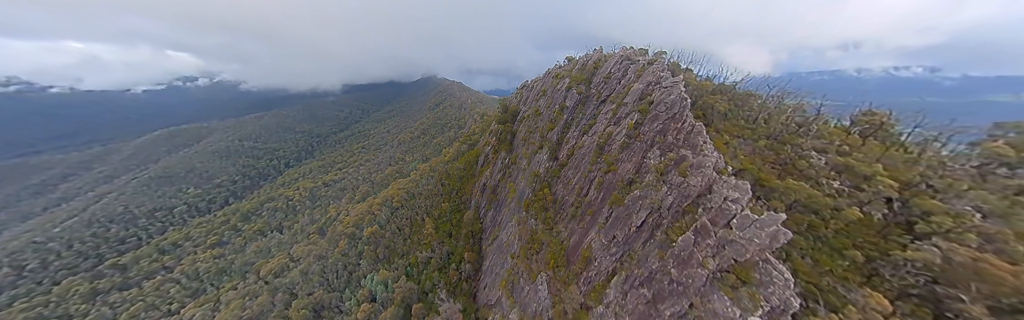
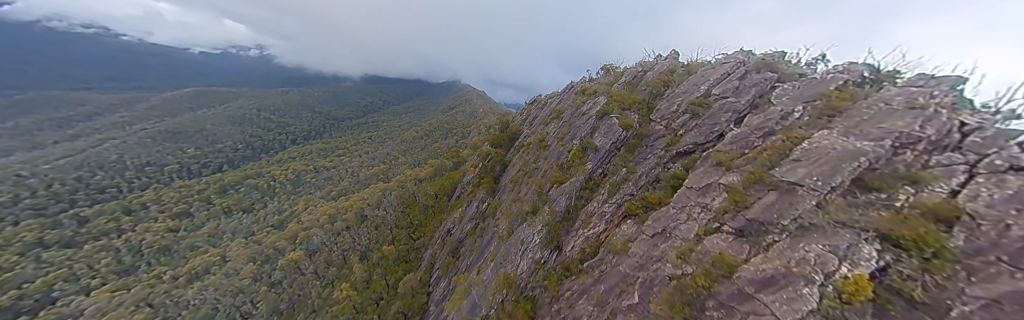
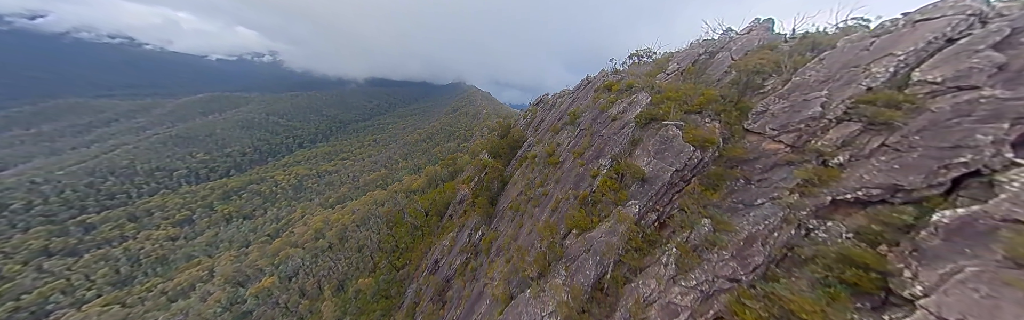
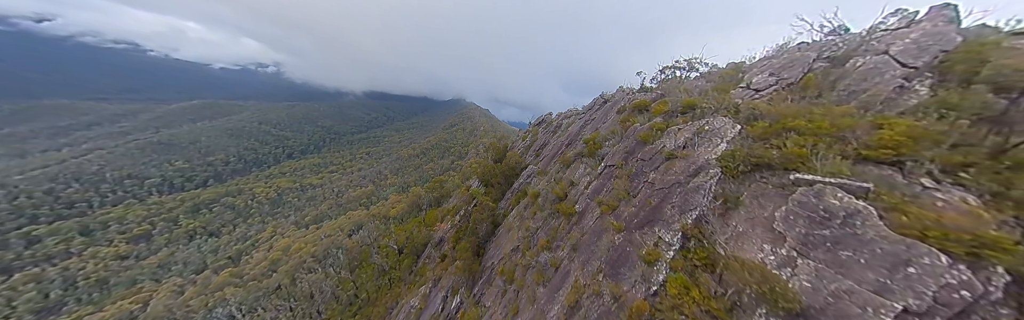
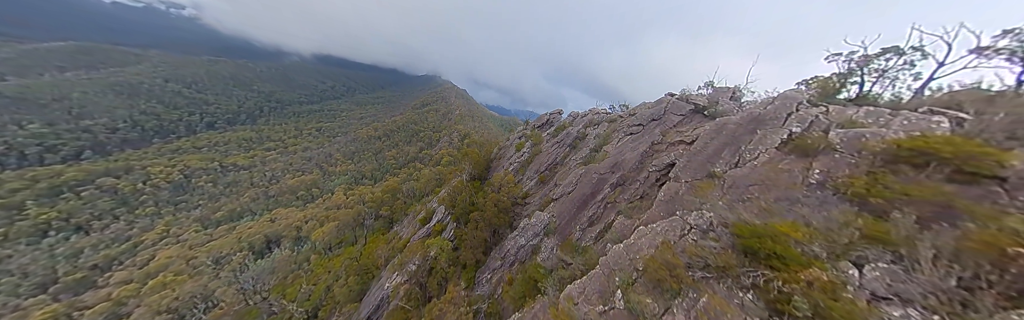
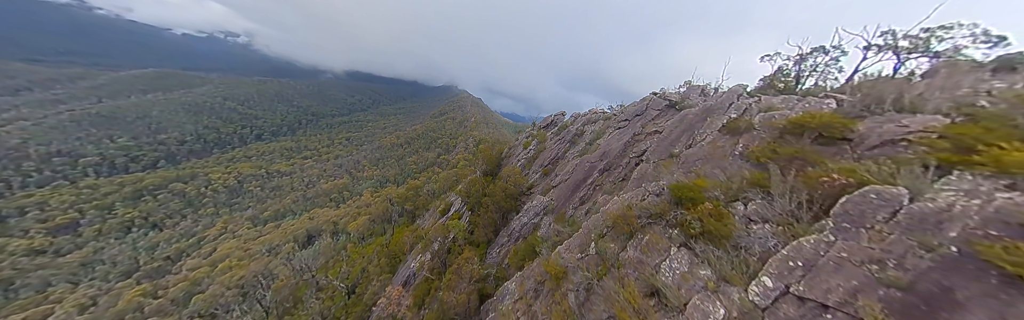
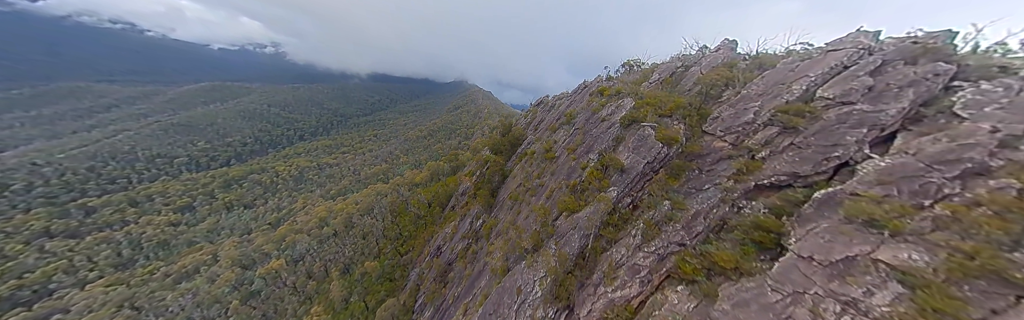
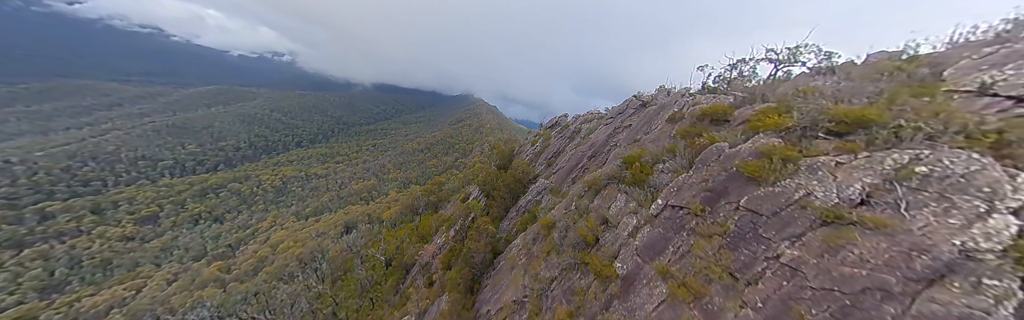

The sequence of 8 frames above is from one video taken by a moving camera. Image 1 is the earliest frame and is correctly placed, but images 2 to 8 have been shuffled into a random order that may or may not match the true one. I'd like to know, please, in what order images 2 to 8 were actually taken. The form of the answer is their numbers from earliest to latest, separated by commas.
2, 7, 3, 4, 8, 6, 5
